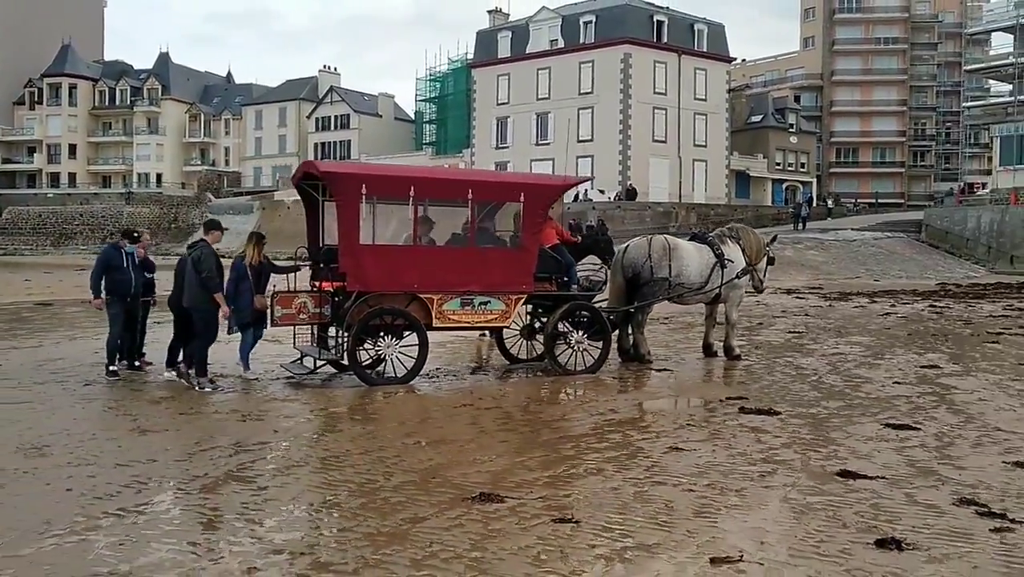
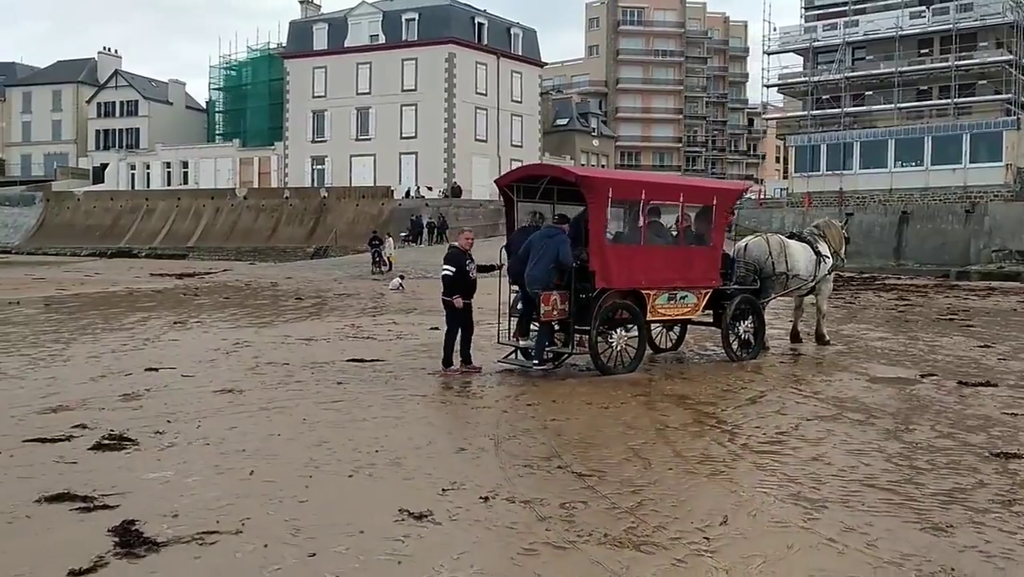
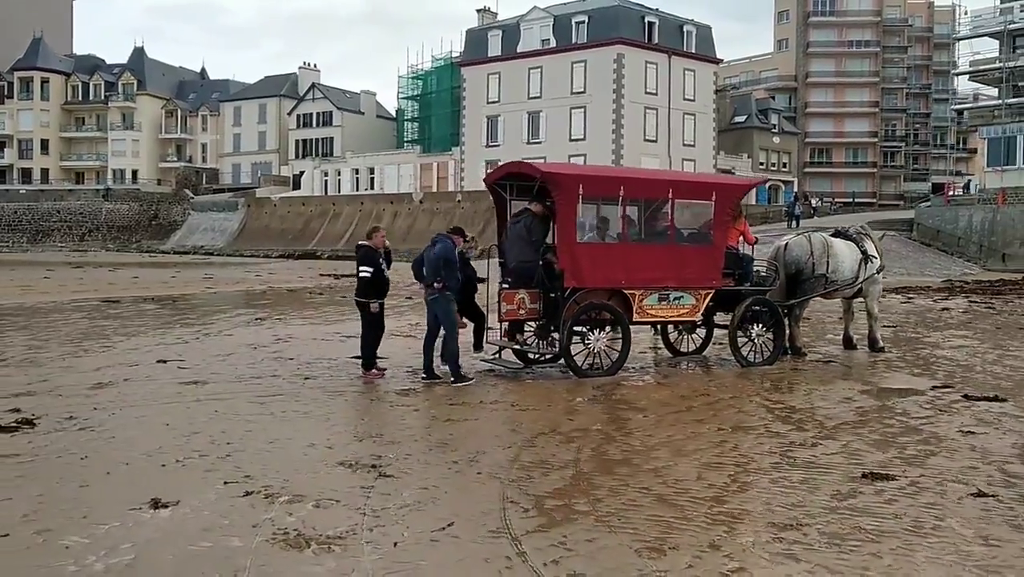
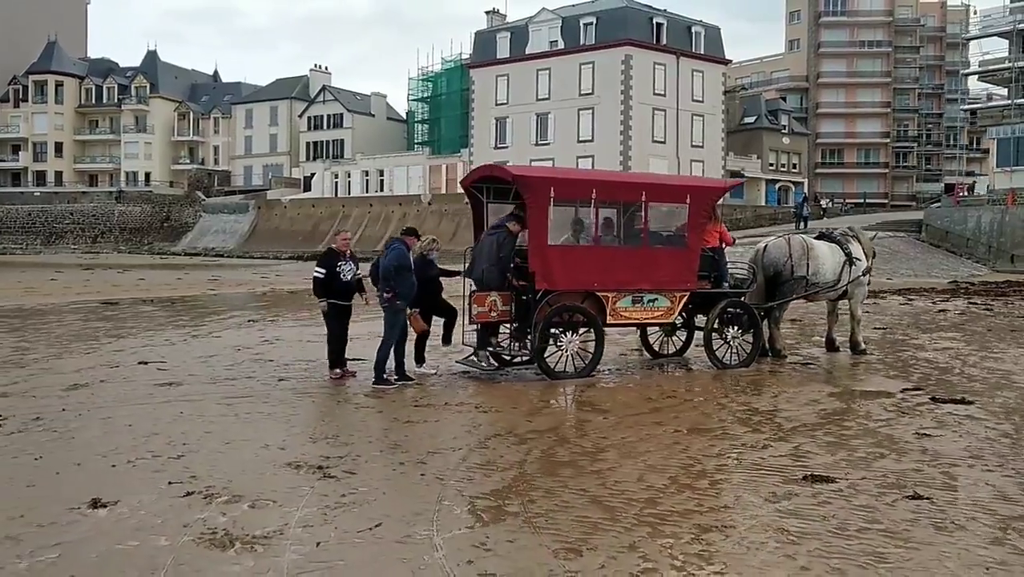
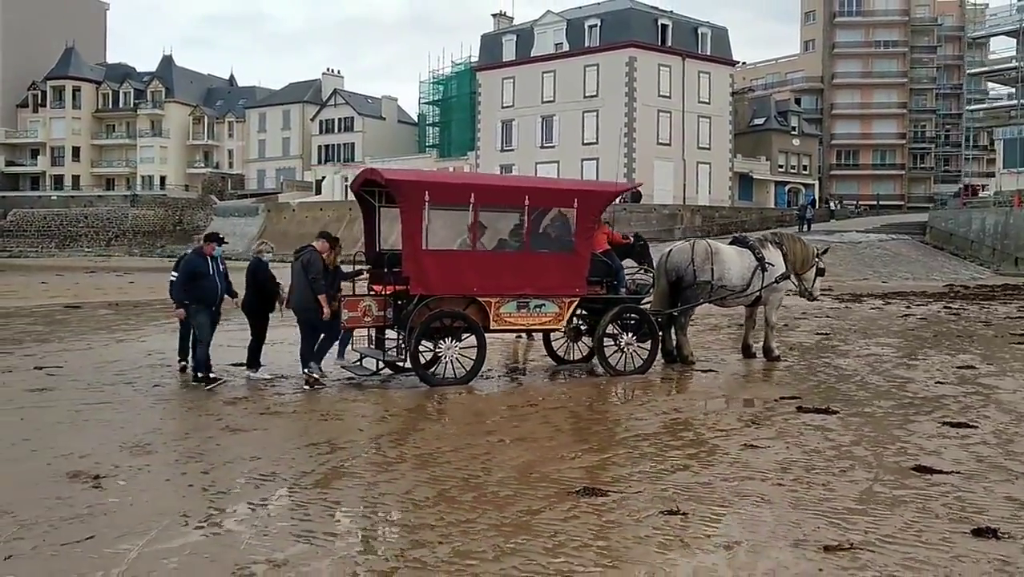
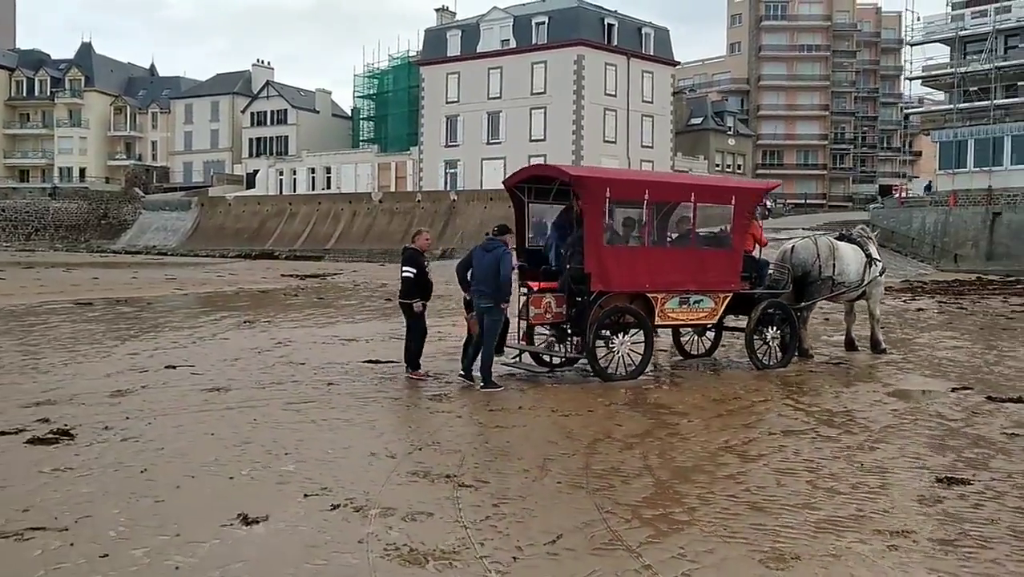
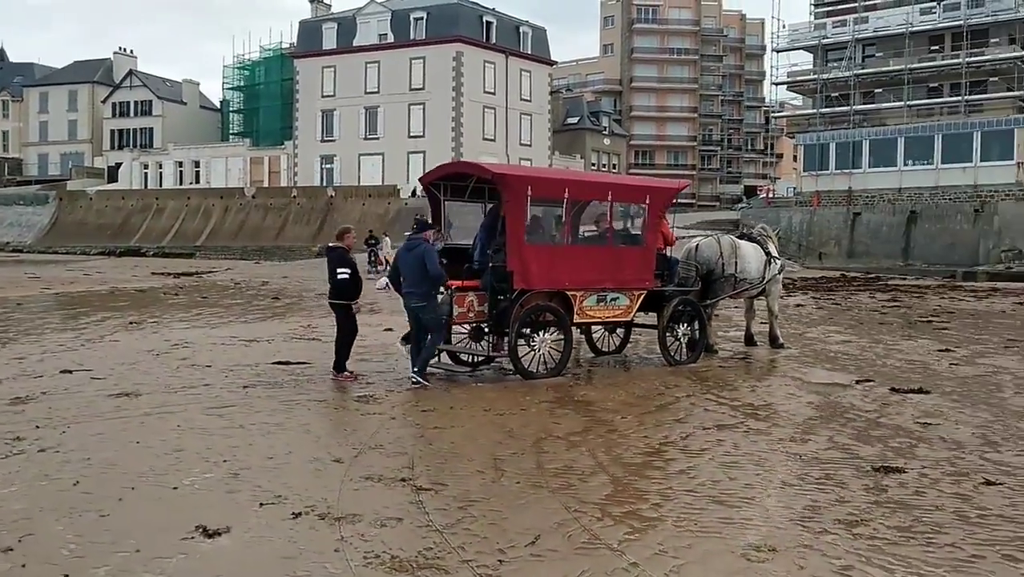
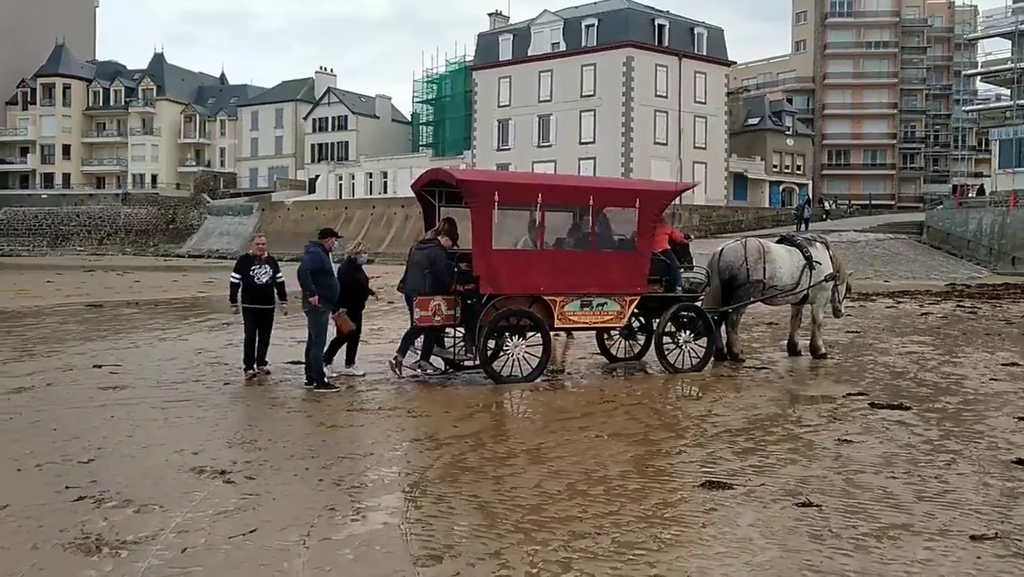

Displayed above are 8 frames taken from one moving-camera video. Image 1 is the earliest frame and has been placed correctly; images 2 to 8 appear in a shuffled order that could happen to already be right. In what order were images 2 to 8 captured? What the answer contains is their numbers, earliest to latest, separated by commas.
5, 8, 4, 3, 6, 7, 2
